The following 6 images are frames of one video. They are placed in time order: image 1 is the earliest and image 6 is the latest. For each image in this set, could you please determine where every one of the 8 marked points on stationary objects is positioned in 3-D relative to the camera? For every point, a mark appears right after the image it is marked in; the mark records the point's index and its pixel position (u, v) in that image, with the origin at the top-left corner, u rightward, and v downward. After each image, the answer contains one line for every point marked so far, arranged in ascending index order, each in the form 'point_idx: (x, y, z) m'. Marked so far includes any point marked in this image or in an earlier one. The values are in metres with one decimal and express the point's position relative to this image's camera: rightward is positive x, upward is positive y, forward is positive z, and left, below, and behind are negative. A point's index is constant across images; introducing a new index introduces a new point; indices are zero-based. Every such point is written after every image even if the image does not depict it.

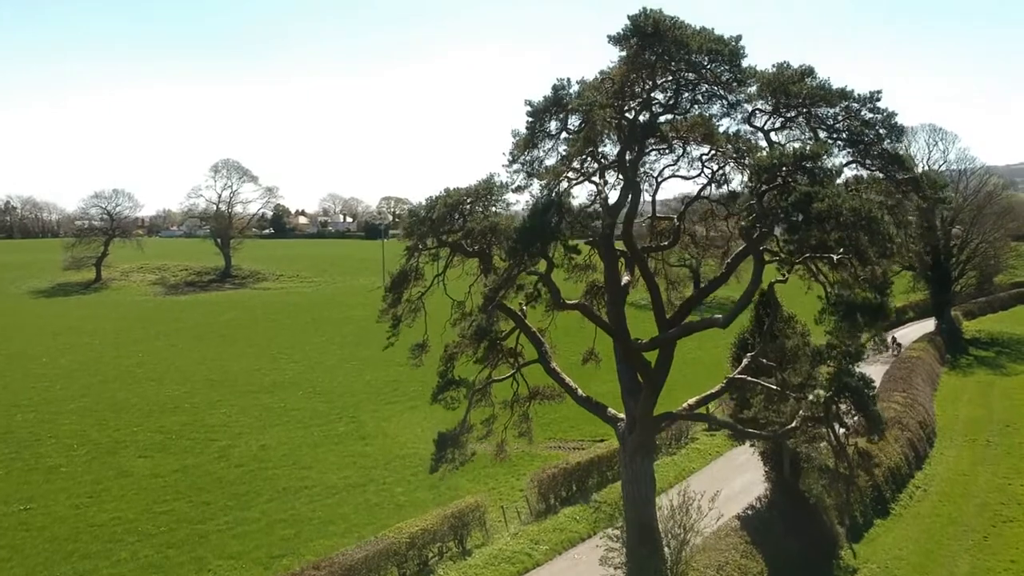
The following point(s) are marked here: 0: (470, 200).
0: (-0.8, +1.6, +13.2) m
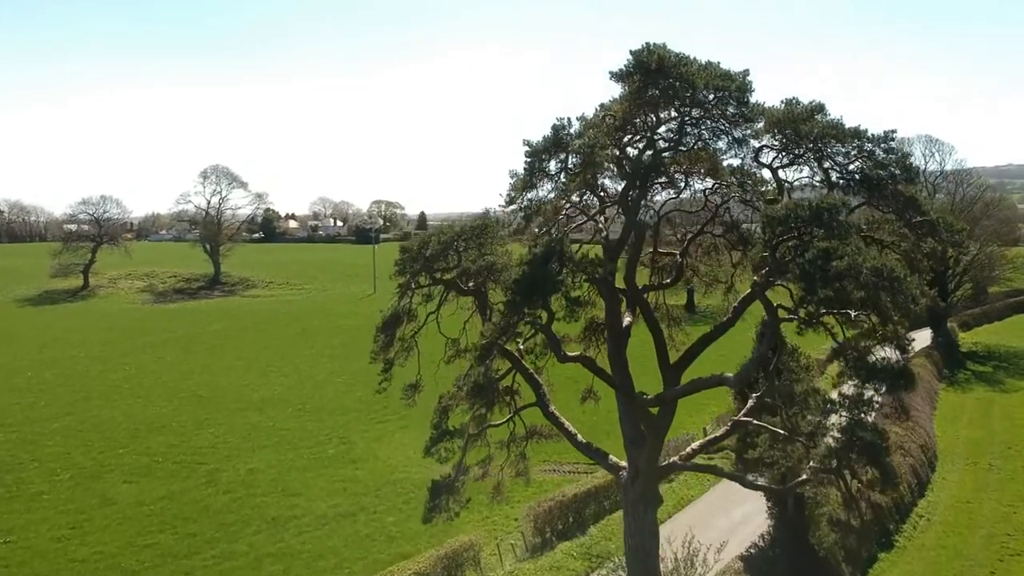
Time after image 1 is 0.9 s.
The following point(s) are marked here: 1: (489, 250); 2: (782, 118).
0: (-0.9, +0.9, +12.6) m
1: (-0.4, +0.7, +12.5) m
2: (+4.1, +2.5, +10.5) m
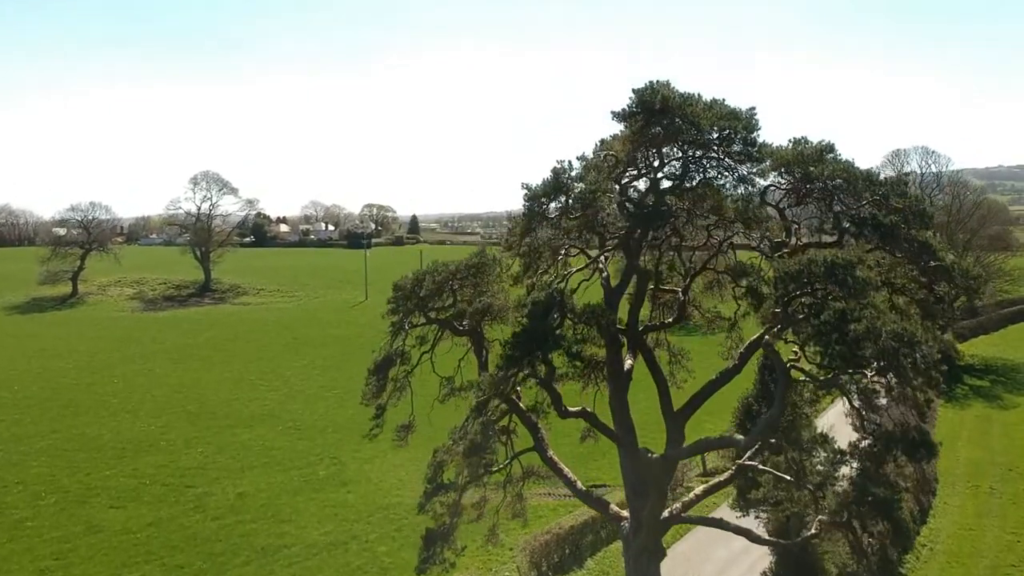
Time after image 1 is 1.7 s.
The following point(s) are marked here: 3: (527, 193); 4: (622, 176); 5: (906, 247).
0: (-0.9, +0.2, +12.2) m
1: (-0.4, 0.0, +12.0) m
2: (+4.0, +1.8, +10.1) m
3: (+0.2, +1.4, +10.3) m
4: (+1.7, +1.7, +10.5) m
5: (+5.4, +0.6, +9.6) m
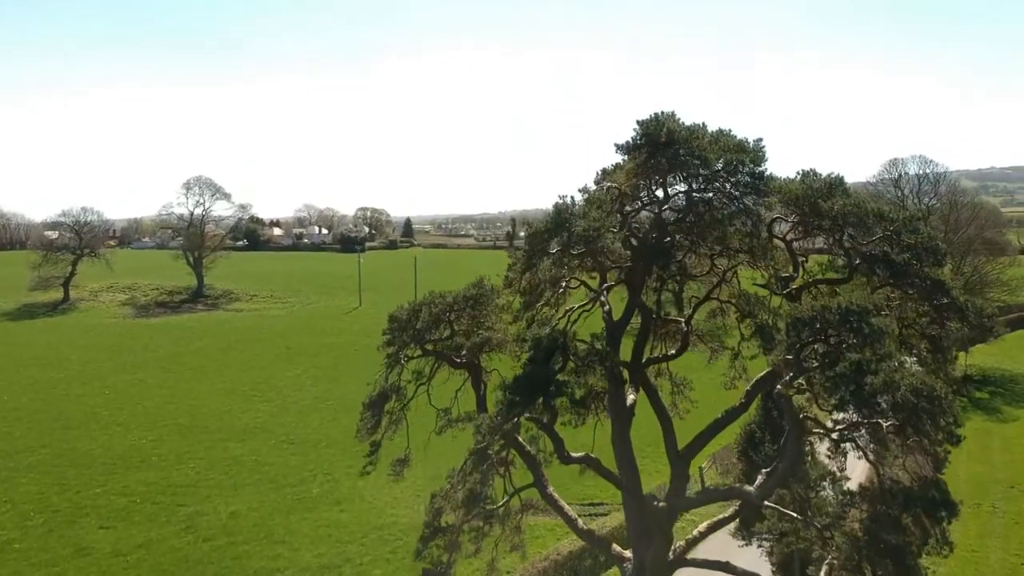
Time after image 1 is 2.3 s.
0: (-0.9, -0.3, +11.8) m
1: (-0.4, -0.6, +11.7) m
2: (+4.0, +1.3, +9.8) m
3: (+0.2, +0.9, +10.0) m
4: (+1.7, +1.2, +10.2) m
5: (+5.4, +0.1, +9.3) m
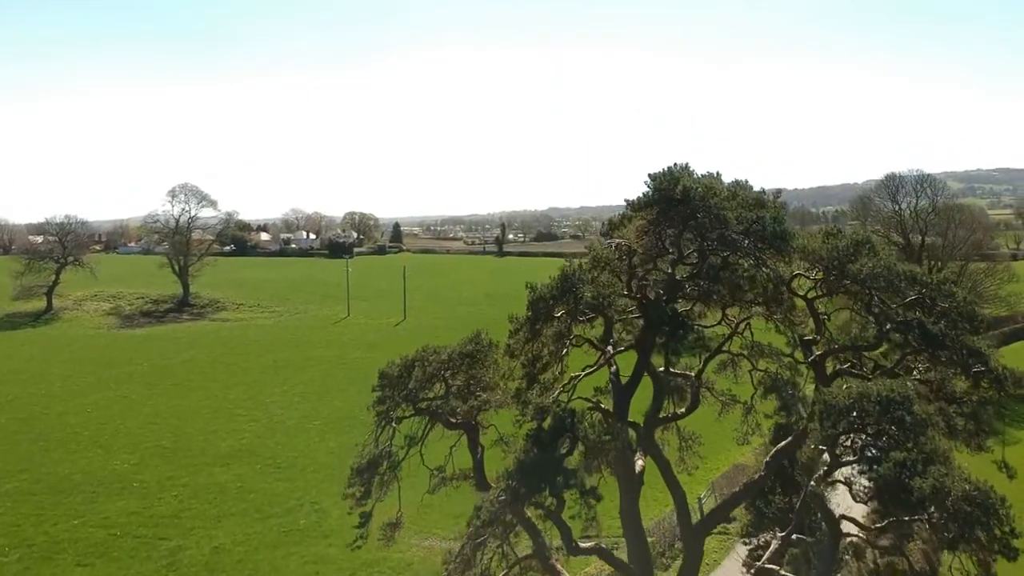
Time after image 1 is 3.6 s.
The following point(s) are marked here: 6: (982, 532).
0: (-1.0, -1.2, +11.0) m
1: (-0.5, -1.5, +10.9) m
2: (+4.0, +0.5, +9.1) m
3: (+0.2, 0.0, +9.2) m
4: (+1.7, +0.3, +9.5) m
5: (+5.4, -0.8, +8.6) m
6: (+4.3, -2.2, +6.3) m
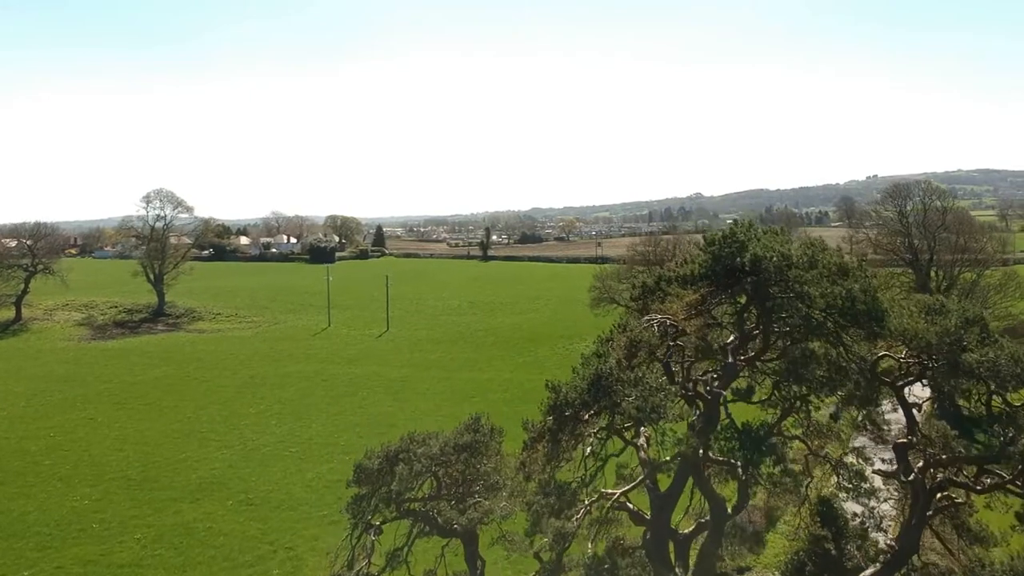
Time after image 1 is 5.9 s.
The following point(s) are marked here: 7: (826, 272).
0: (-0.9, -2.2, +8.9) m
1: (-0.4, -2.4, +8.8) m
2: (+4.2, -0.5, +7.1) m
3: (+0.4, -1.0, +7.0) m
4: (+1.8, -0.6, +7.4) m
5: (+5.6, -1.7, +6.6) m
6: (+4.5, -3.1, +4.3) m
7: (+3.1, +0.3, +6.9) m
